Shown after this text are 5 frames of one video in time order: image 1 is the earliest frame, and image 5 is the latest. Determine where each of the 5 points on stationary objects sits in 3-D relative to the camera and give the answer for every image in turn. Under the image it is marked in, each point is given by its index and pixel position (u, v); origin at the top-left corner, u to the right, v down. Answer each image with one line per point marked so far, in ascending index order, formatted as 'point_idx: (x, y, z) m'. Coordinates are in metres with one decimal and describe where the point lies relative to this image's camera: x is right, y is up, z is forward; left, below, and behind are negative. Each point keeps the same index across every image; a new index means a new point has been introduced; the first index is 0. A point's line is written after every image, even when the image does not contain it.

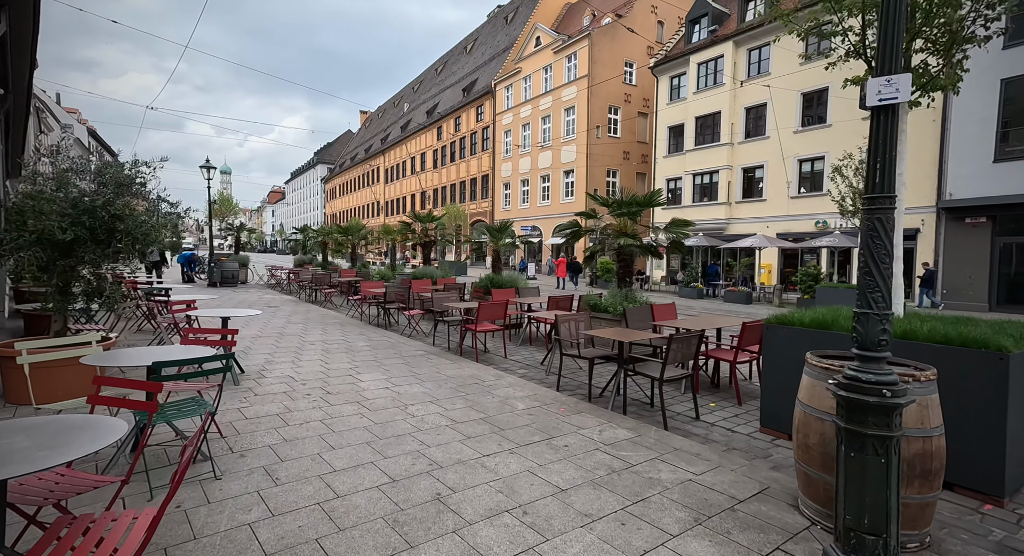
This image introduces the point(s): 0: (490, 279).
0: (-0.4, -0.1, +11.2) m
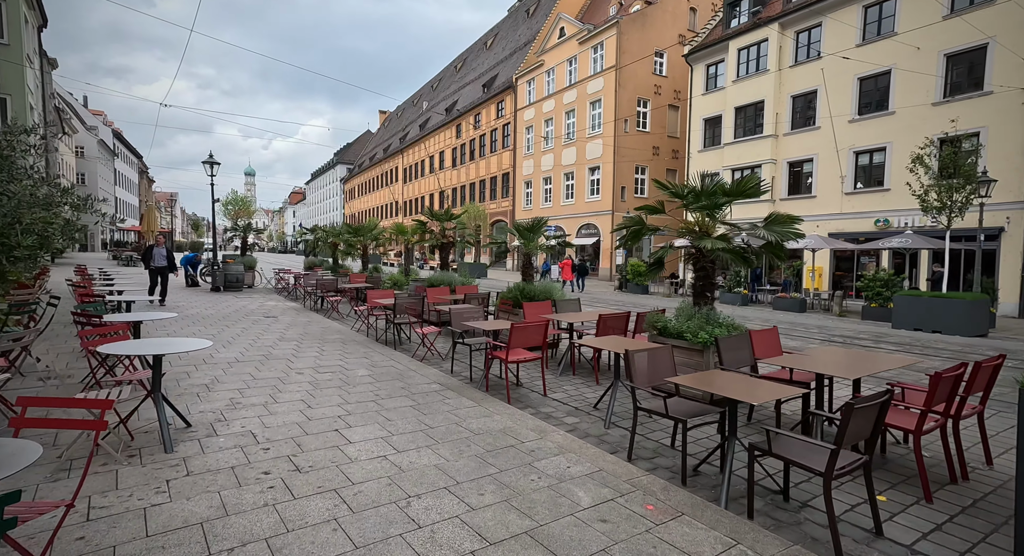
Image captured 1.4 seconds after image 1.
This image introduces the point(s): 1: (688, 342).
0: (+0.2, -0.2, +9.3) m
1: (+1.9, -0.7, +5.8) m
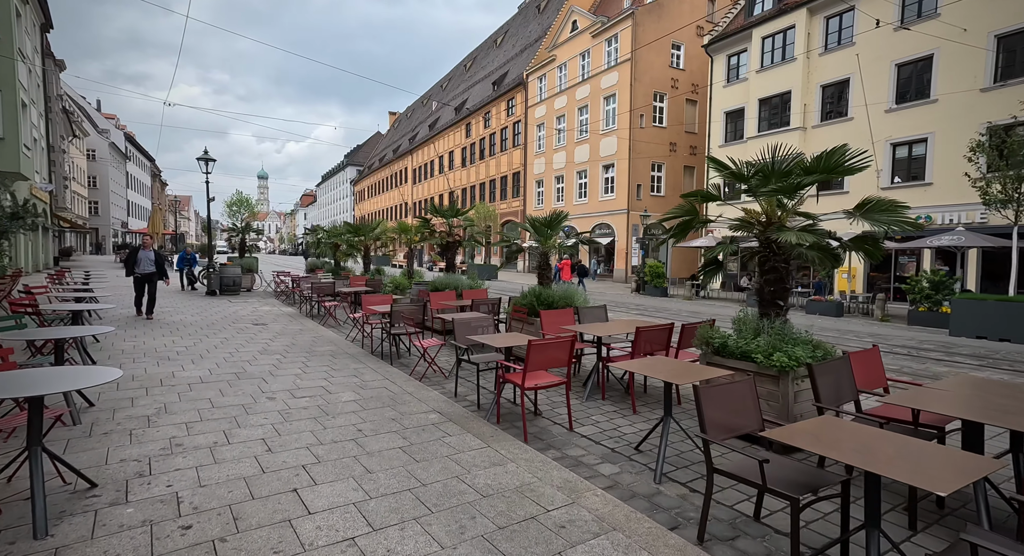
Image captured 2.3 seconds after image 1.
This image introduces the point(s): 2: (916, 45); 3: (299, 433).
0: (+0.4, -0.3, +8.0) m
1: (+2.1, -0.7, +4.5) m
2: (+14.8, +8.5, +19.5) m
3: (-1.9, -1.4, +4.8) m
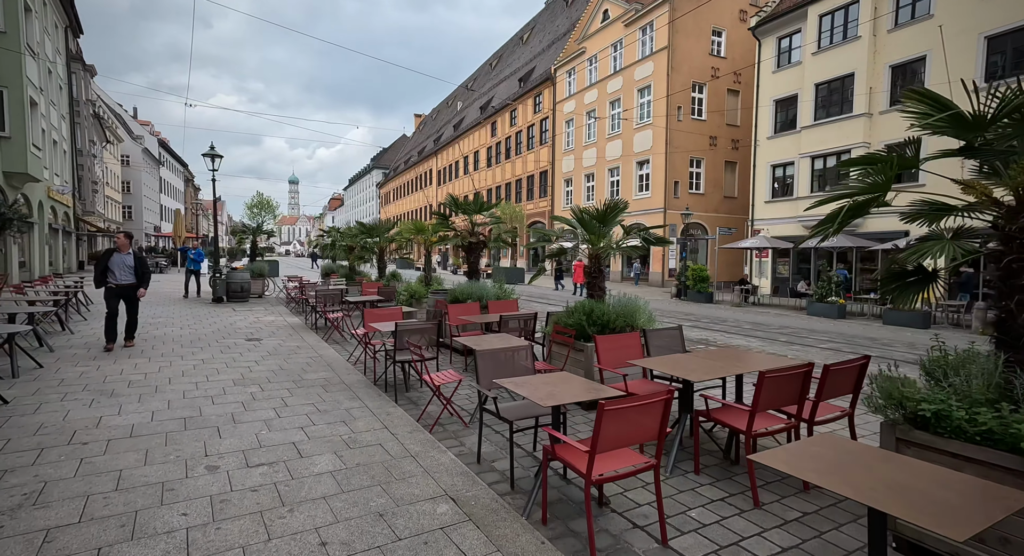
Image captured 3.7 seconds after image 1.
0: (+0.9, -0.4, +6.1) m
1: (+2.4, -0.8, +2.4) m
2: (+15.8, +8.4, +16.9) m
3: (-1.6, -1.5, +3.0) m
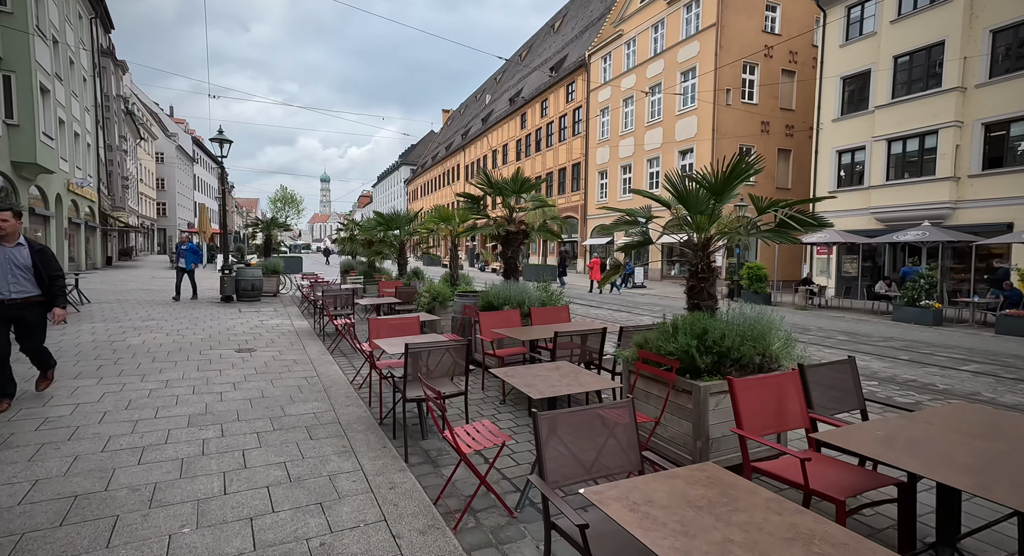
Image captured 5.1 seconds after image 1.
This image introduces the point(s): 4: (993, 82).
0: (+1.4, -0.4, +4.0) m
1: (+2.7, -0.9, +0.2) m
2: (+16.9, +8.4, +13.9) m
3: (-1.3, -1.5, +1.0) m
4: (+15.7, +6.4, +17.3) m
